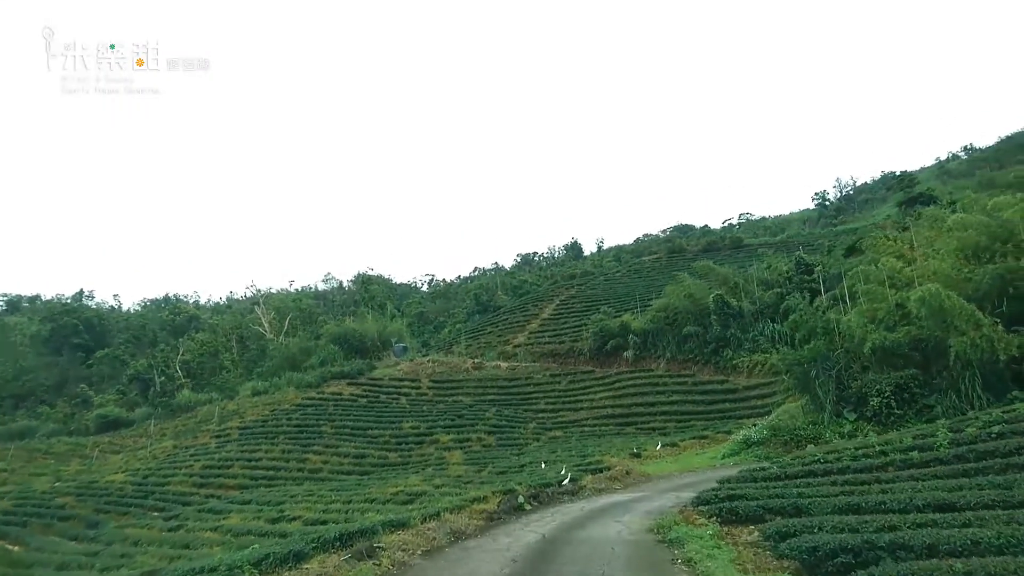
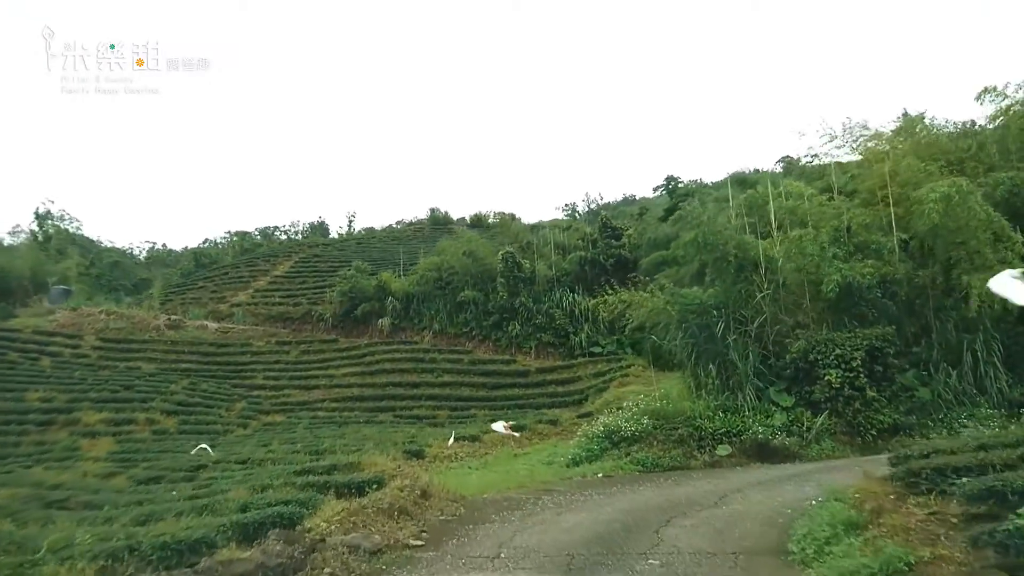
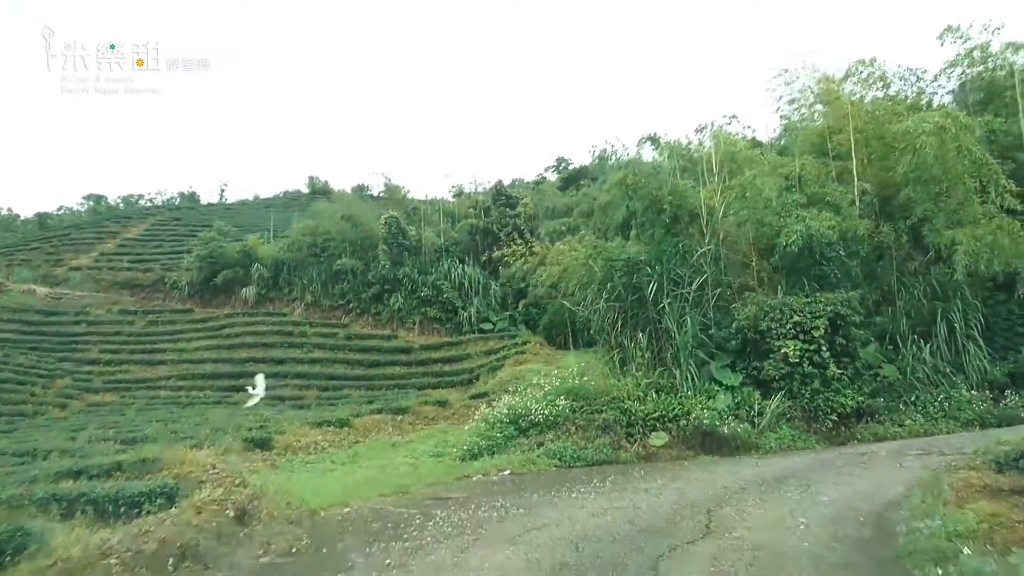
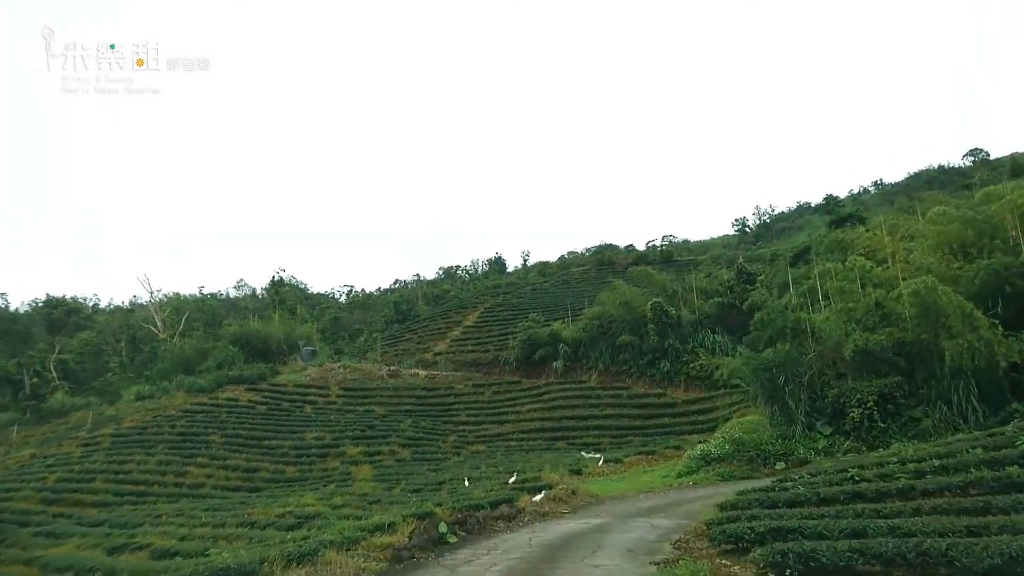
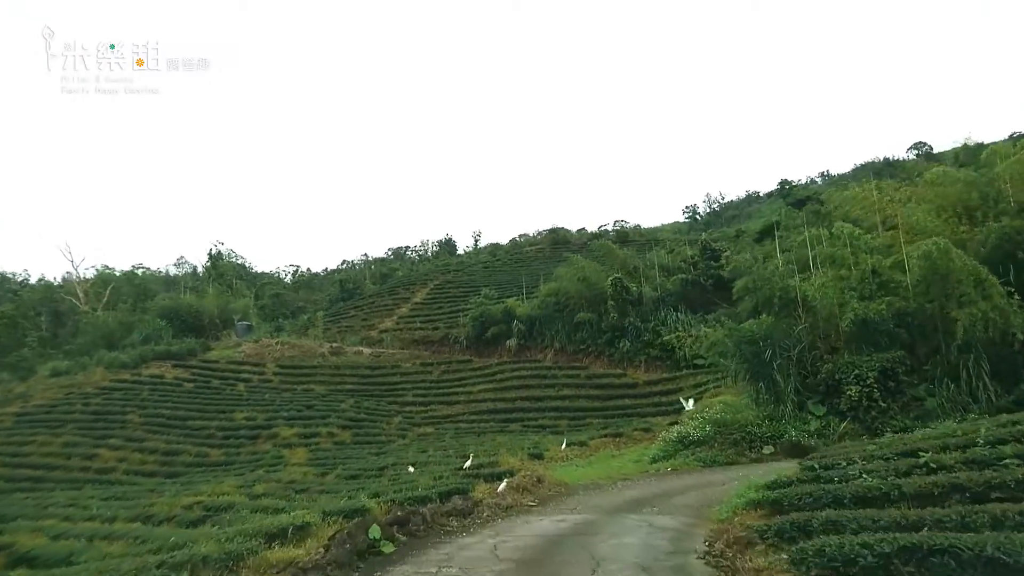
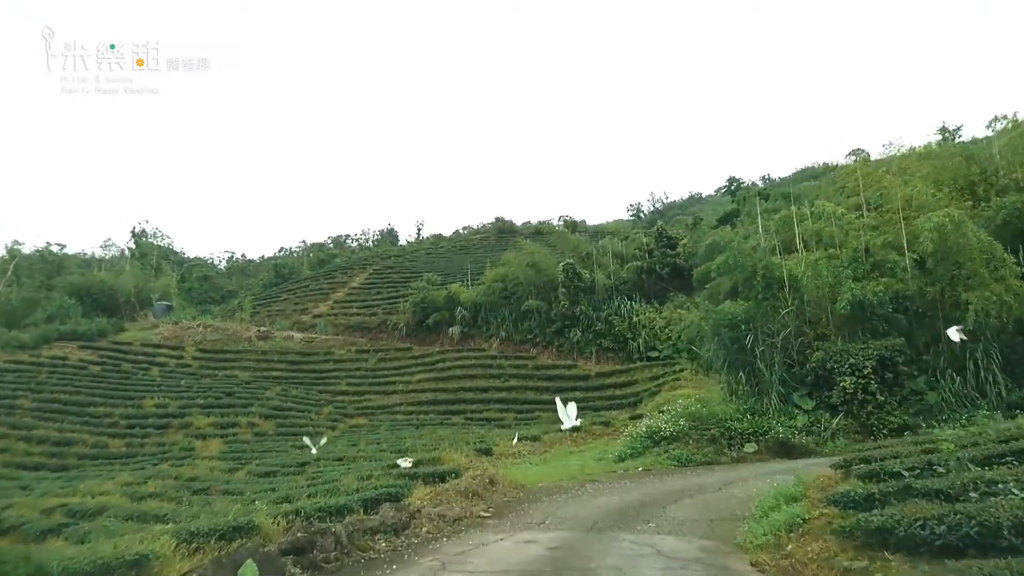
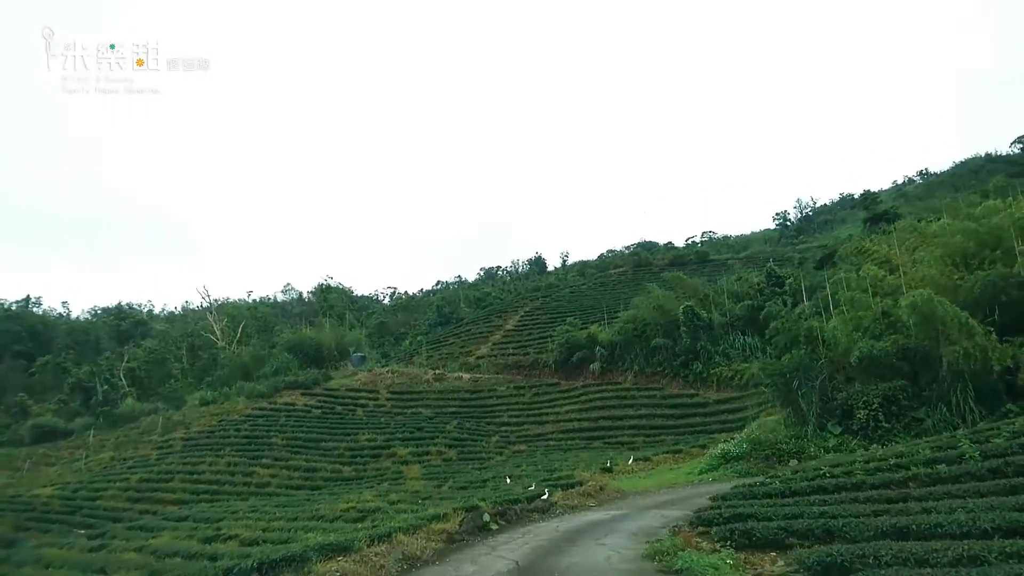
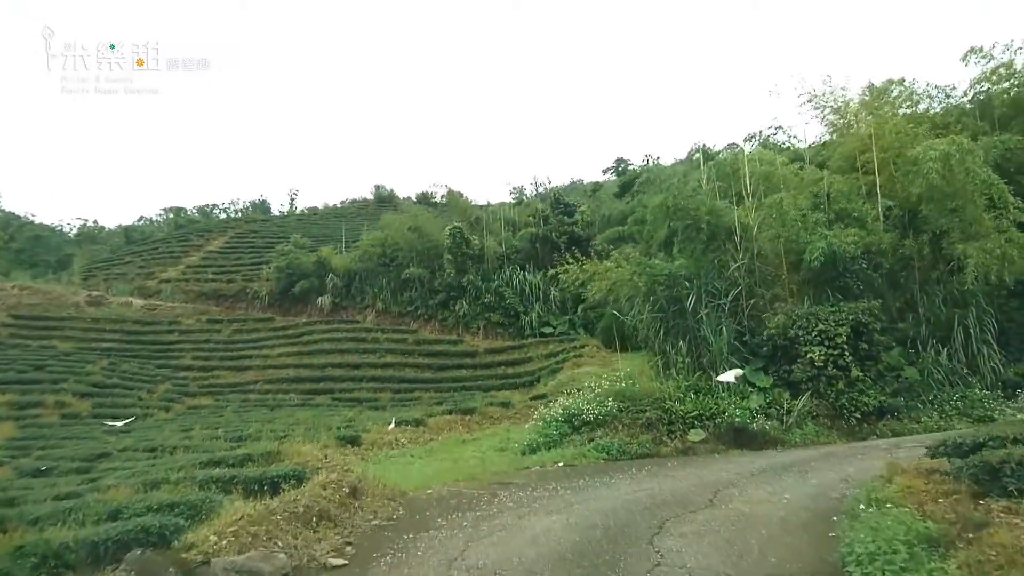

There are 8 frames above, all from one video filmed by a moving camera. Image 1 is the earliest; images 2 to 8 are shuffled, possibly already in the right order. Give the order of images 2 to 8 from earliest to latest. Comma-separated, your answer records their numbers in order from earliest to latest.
7, 4, 5, 6, 2, 8, 3
